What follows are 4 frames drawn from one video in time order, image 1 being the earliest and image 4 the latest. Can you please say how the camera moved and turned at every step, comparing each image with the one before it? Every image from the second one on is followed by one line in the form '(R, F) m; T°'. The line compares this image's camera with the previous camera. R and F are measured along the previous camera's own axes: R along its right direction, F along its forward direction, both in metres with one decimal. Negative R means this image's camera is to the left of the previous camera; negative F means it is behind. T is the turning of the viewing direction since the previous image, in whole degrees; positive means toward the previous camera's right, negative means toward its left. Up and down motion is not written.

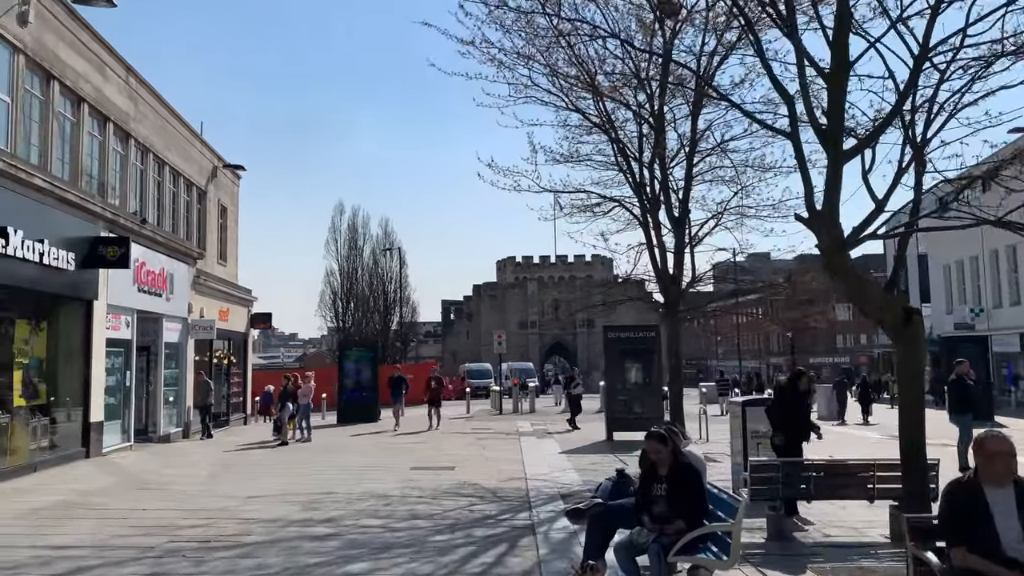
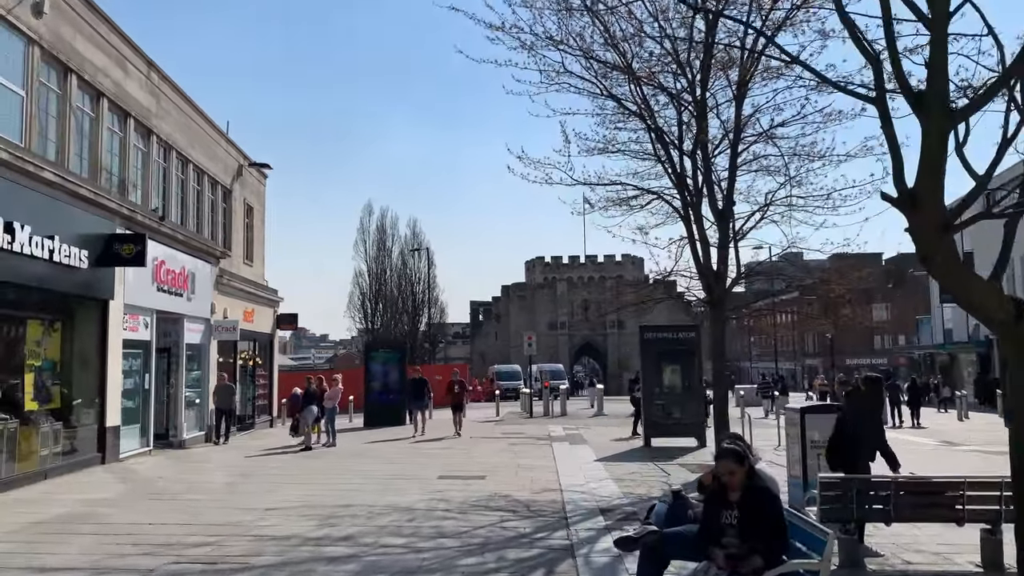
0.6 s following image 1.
(-0.1, +0.8) m; -2°
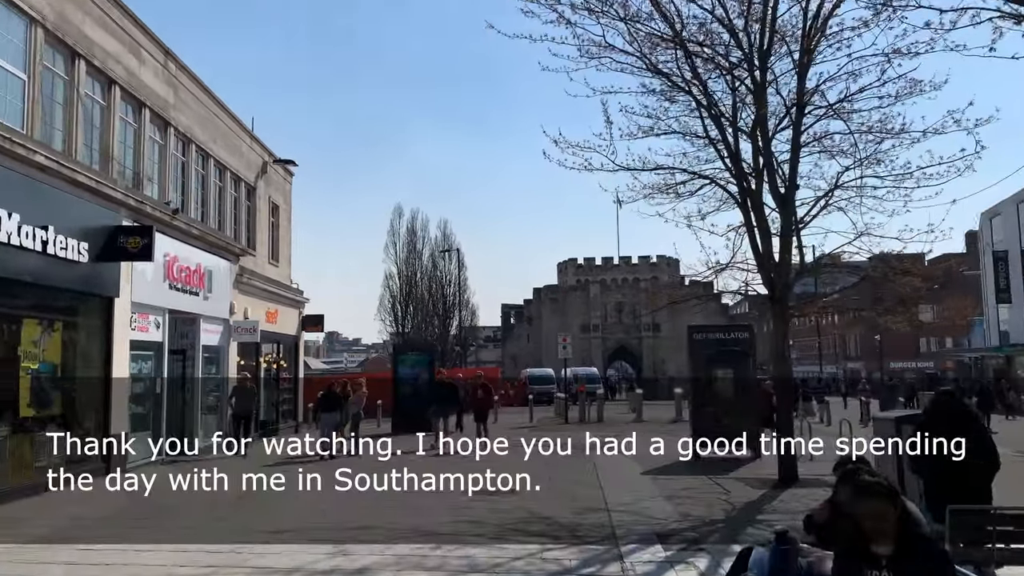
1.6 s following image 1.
(-0.1, +1.3) m; -2°
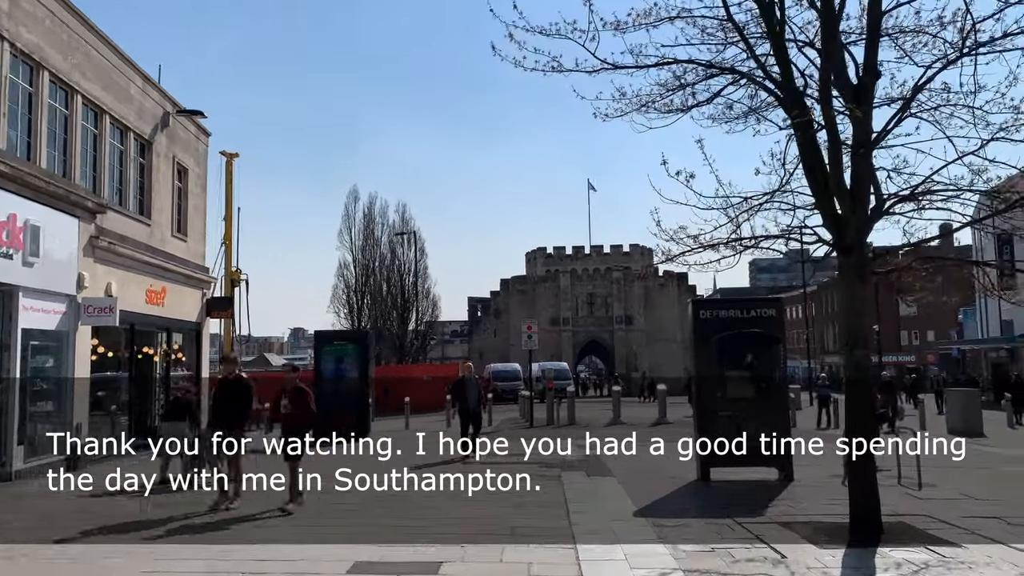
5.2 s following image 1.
(+0.5, +4.5) m; +2°
